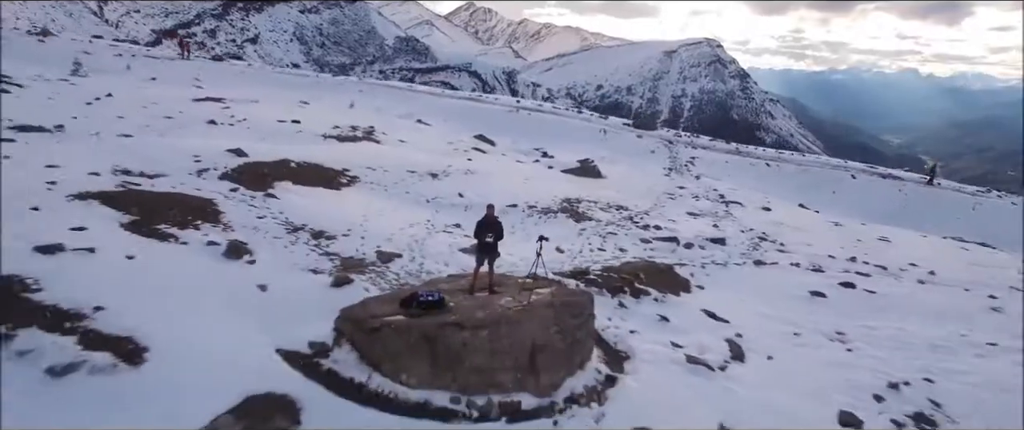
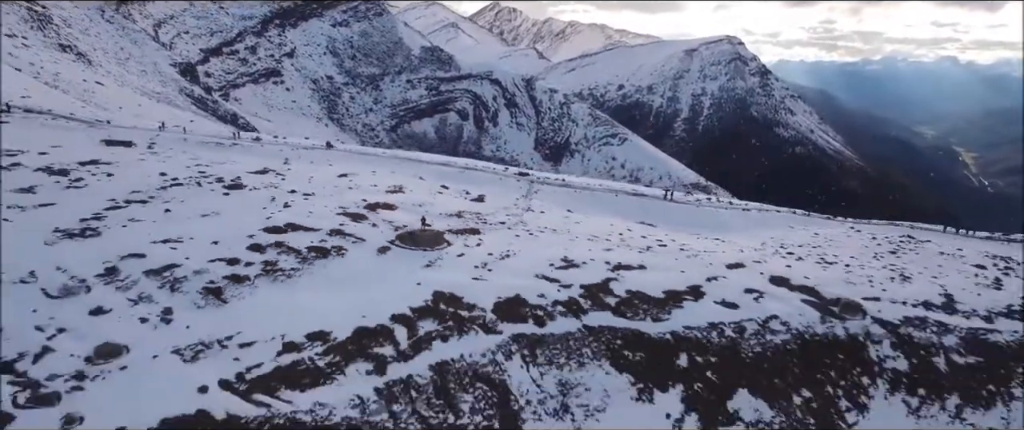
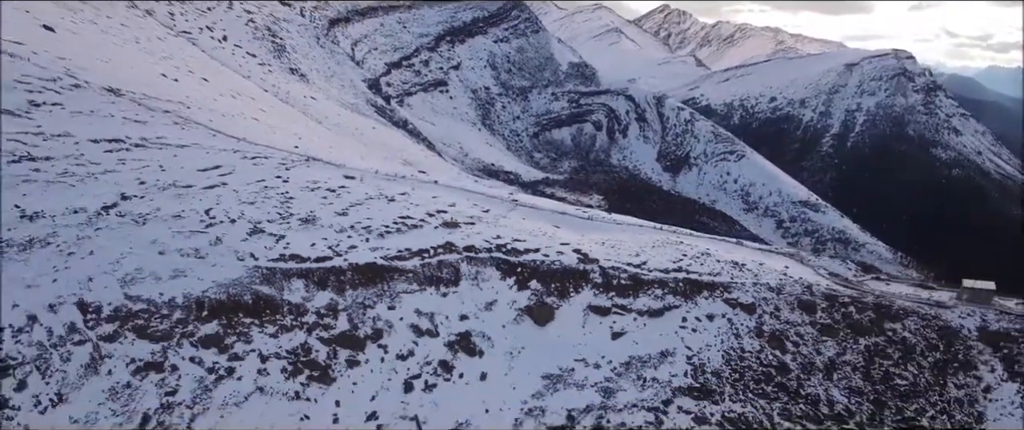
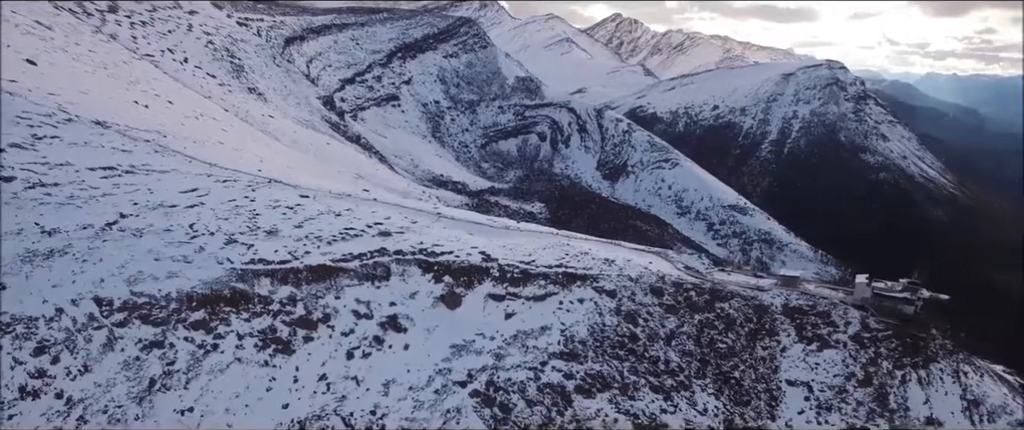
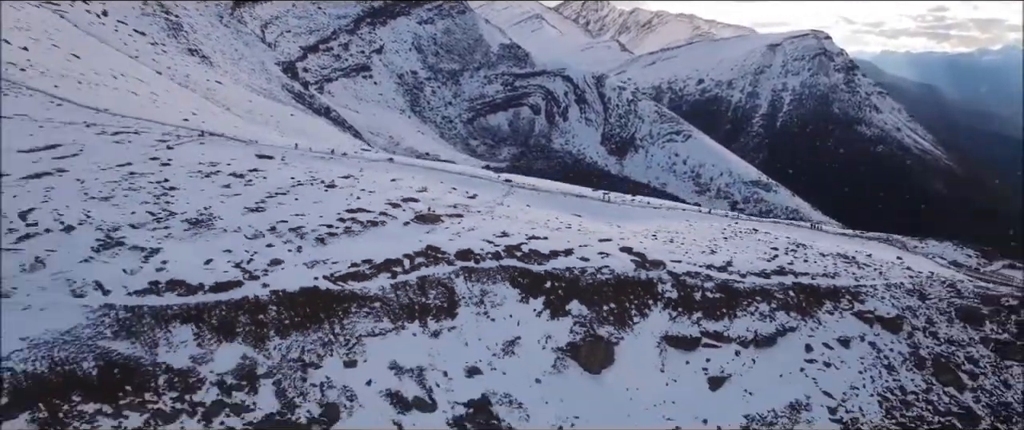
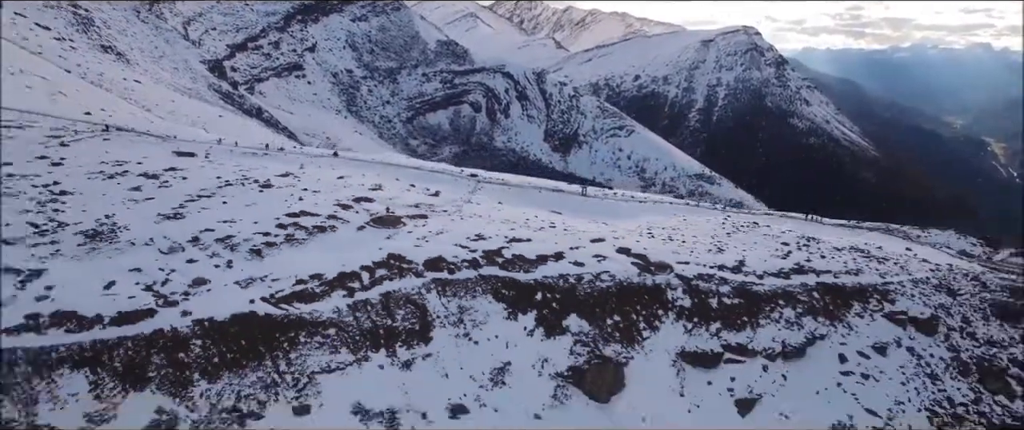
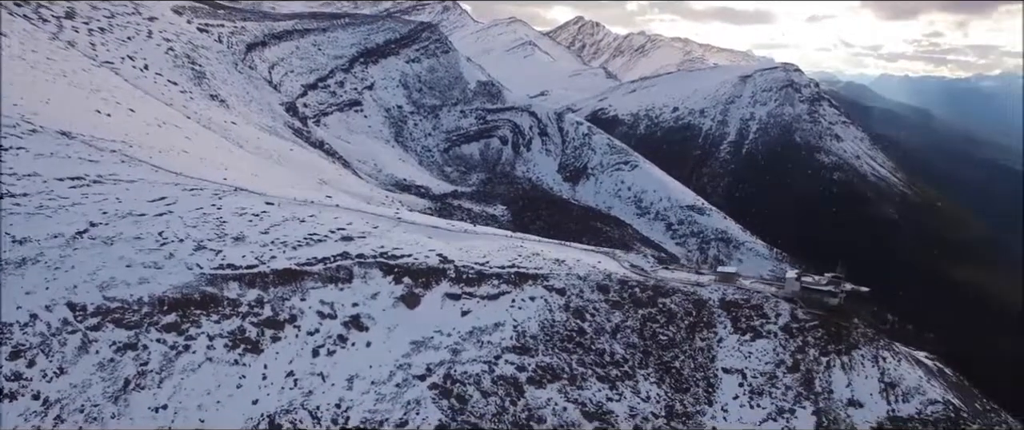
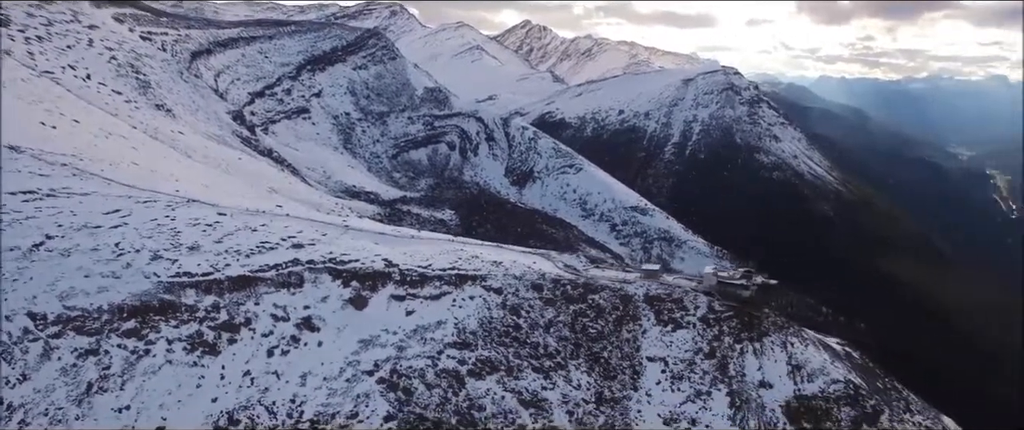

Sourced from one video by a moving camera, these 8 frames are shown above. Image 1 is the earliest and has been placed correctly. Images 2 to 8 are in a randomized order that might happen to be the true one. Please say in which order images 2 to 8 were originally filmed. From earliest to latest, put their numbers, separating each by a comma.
2, 6, 5, 3, 4, 7, 8
